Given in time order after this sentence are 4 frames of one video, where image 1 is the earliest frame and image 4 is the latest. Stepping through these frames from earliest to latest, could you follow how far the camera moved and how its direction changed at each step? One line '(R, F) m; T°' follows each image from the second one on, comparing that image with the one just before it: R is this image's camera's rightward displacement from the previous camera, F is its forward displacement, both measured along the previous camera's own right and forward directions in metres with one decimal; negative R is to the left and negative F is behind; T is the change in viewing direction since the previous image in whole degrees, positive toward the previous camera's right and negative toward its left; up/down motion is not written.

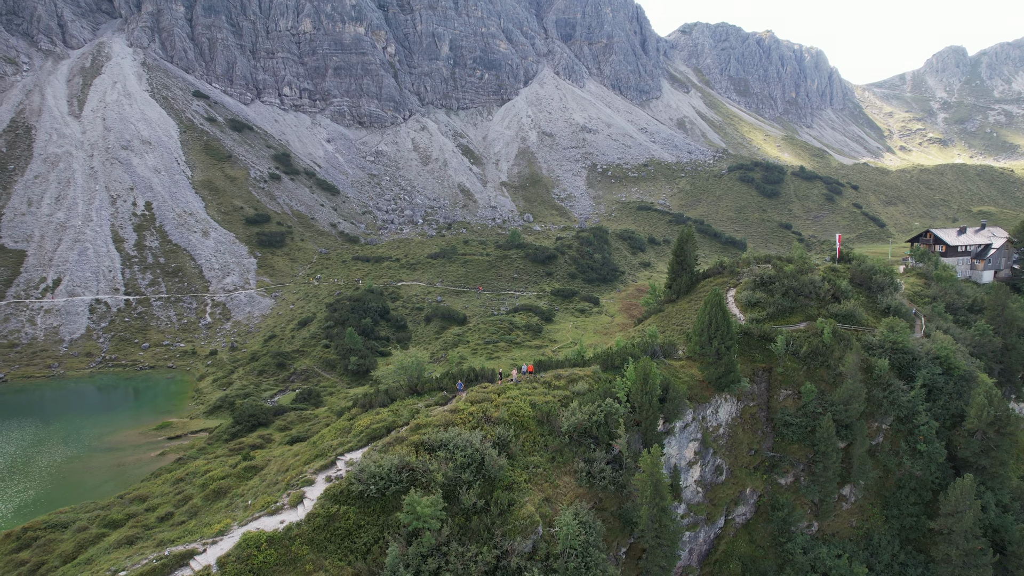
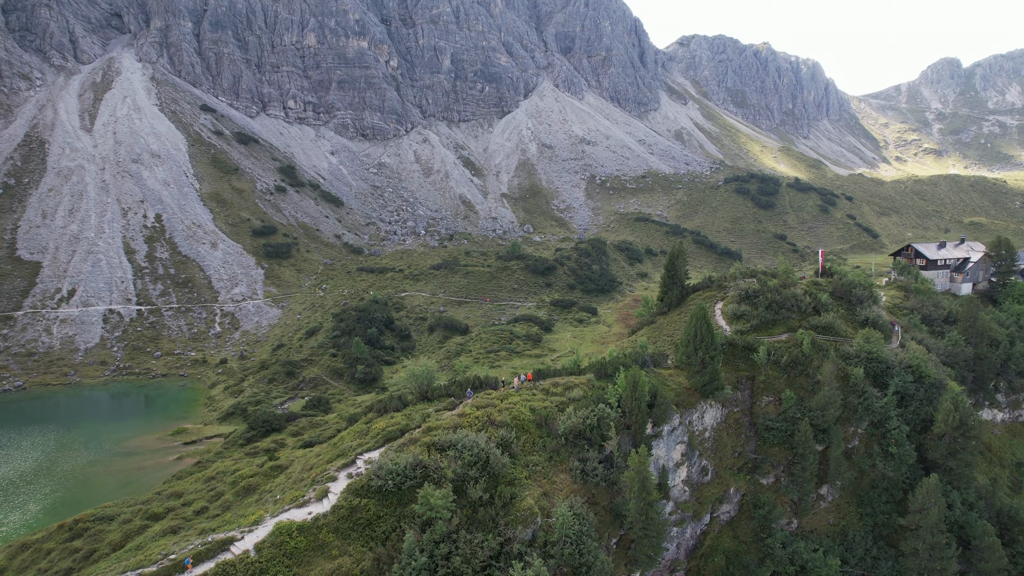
(-0.1, -2.2) m; 0°
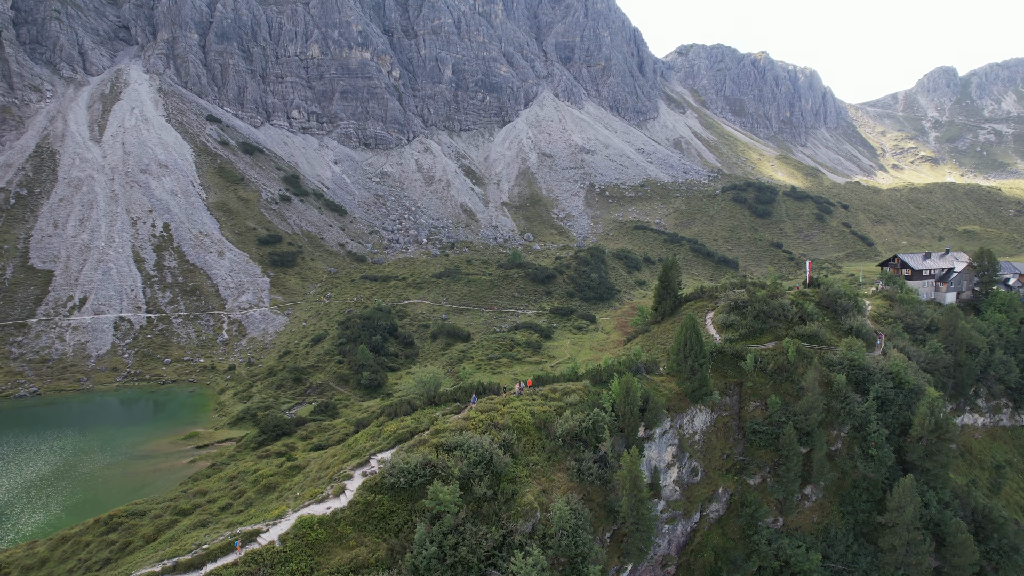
(-0.1, -1.8) m; 0°
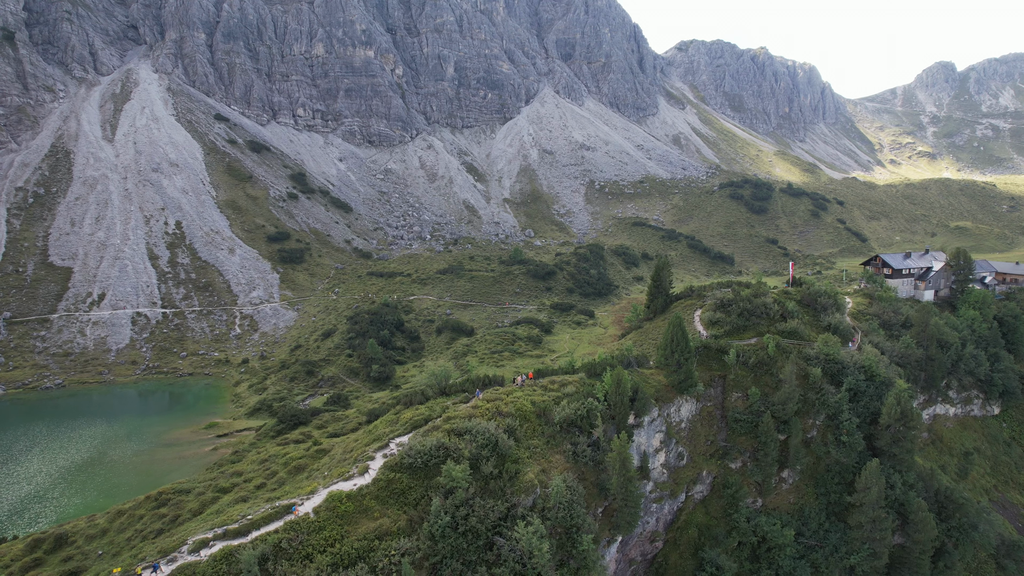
(-0.1, -2.6) m; 0°
